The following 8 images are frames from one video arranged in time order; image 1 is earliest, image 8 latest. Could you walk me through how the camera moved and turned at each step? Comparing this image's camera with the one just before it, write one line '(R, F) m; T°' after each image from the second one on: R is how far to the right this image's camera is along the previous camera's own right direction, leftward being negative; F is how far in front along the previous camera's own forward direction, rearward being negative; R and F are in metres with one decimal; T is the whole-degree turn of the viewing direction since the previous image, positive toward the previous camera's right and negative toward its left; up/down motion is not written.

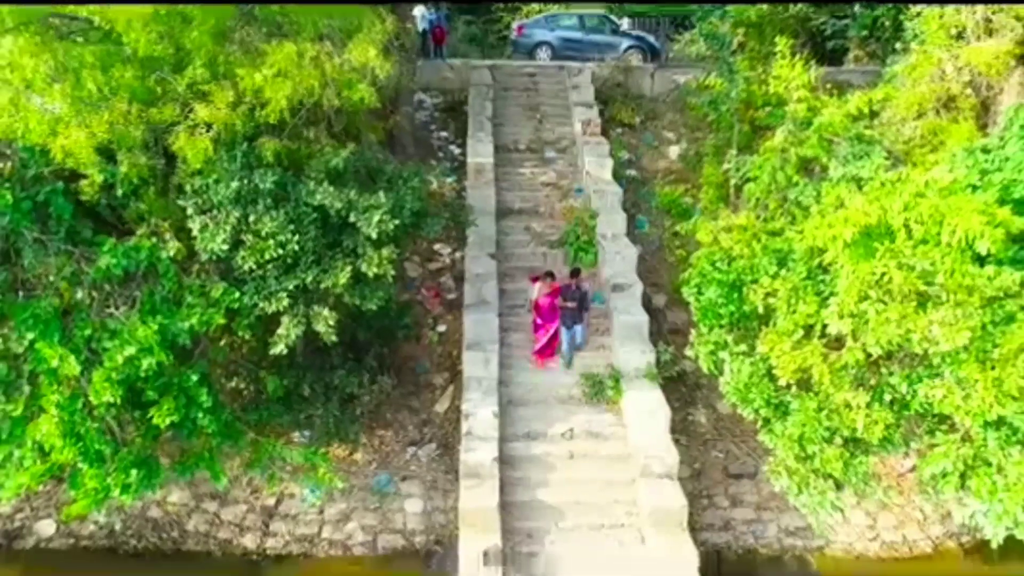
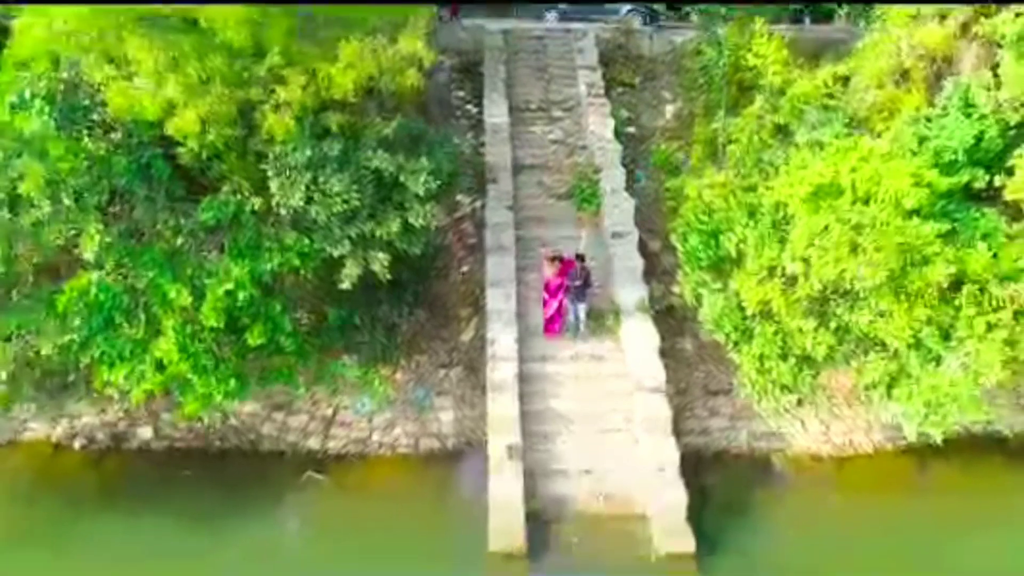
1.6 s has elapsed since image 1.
(-0.2, -1.4) m; 0°
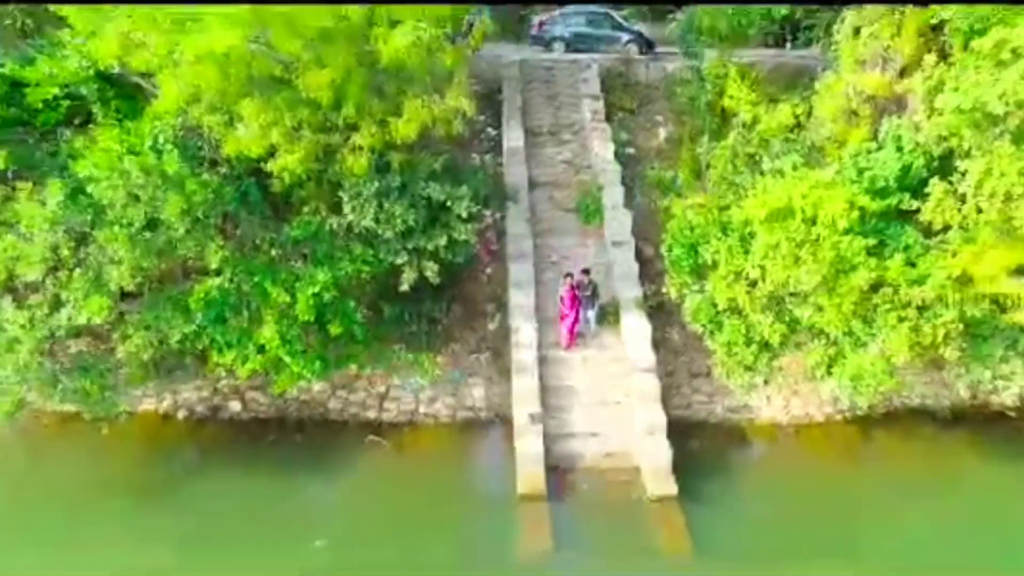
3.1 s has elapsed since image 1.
(-0.2, -2.0) m; 0°
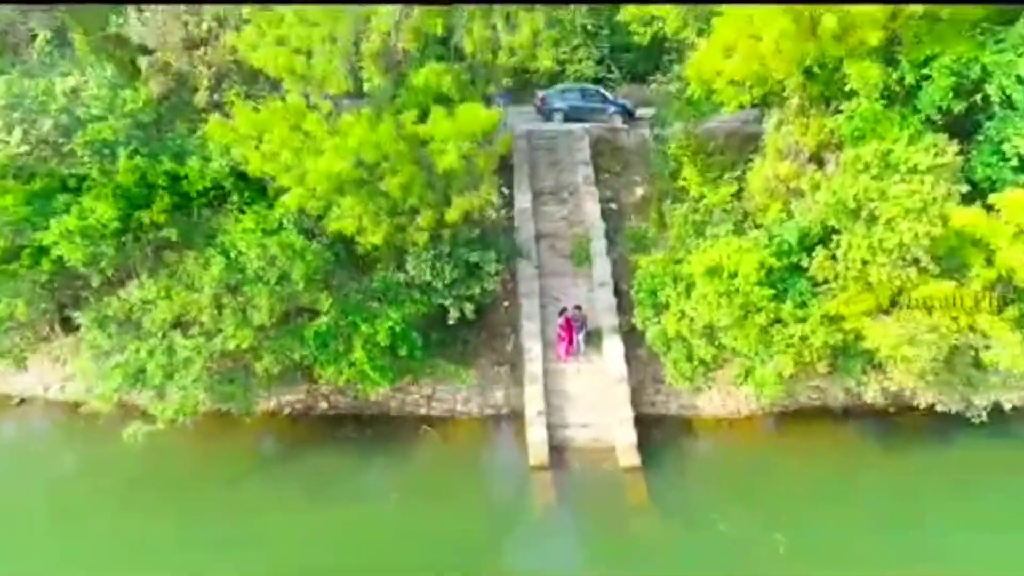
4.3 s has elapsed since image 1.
(-0.2, -4.1) m; 0°
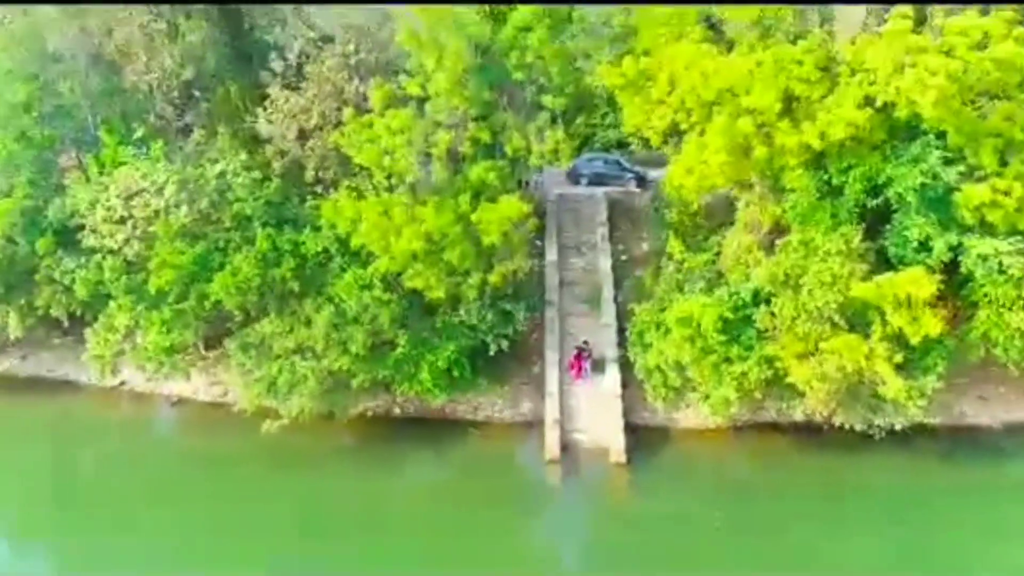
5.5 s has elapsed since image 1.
(+0.6, -5.1) m; -3°
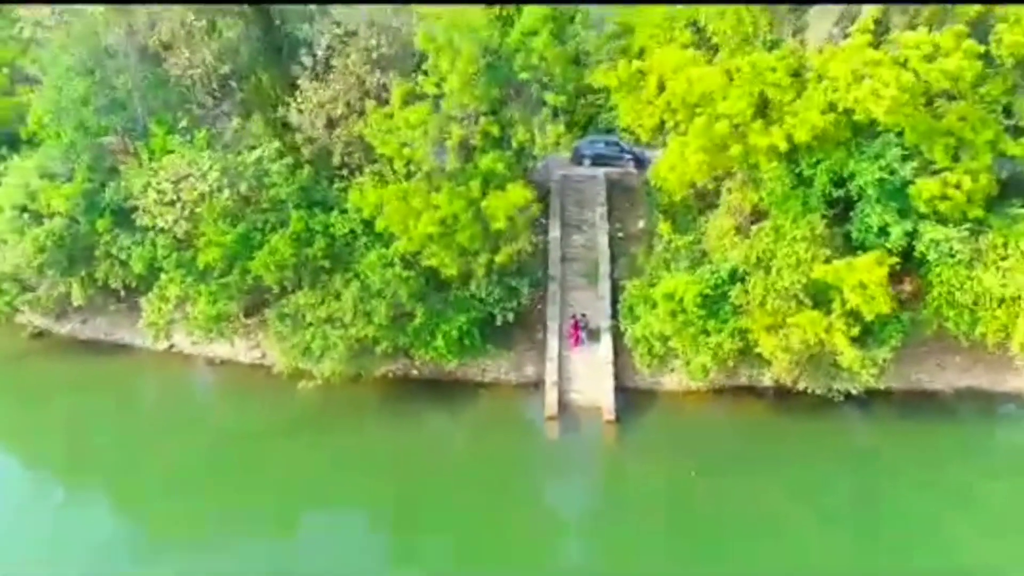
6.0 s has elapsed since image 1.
(+0.2, -2.4) m; -1°
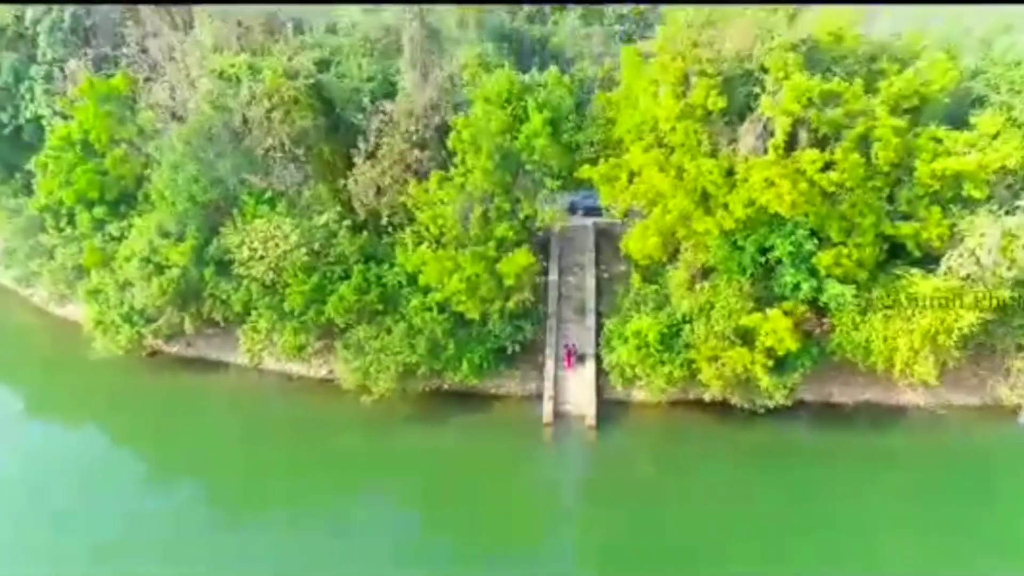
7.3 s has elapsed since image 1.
(+0.1, -7.1) m; -1°
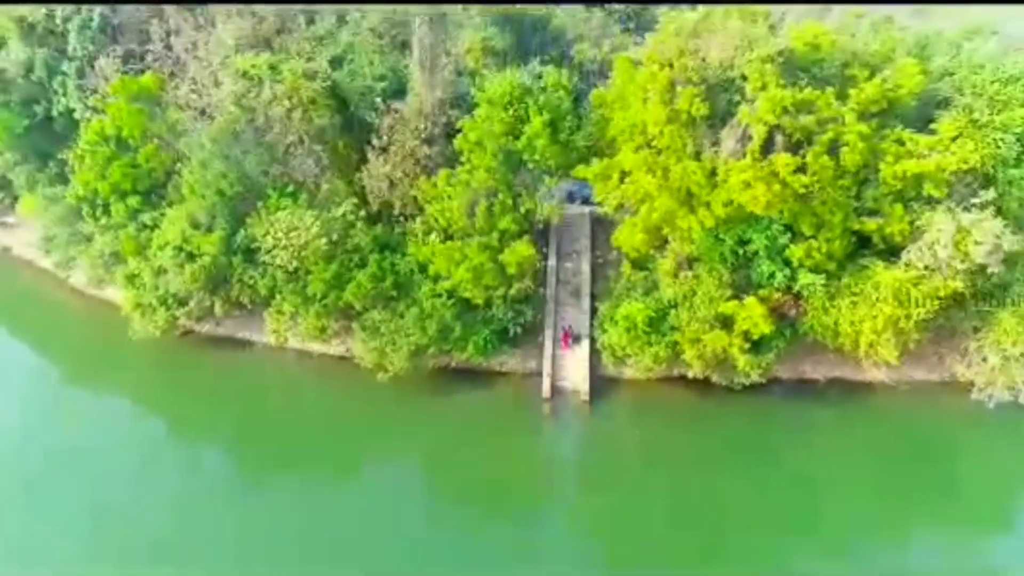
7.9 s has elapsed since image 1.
(0.0, -2.8) m; 0°
